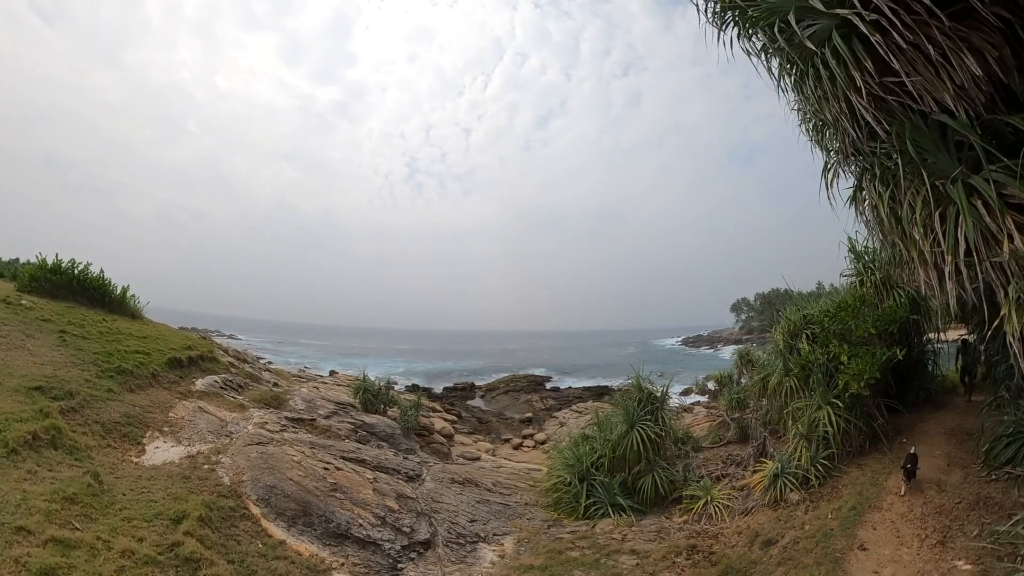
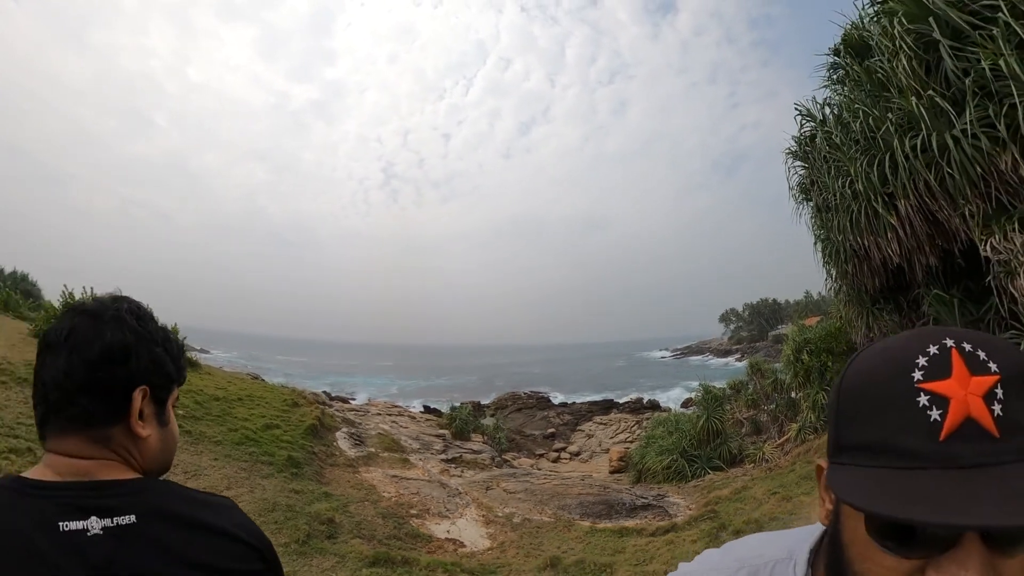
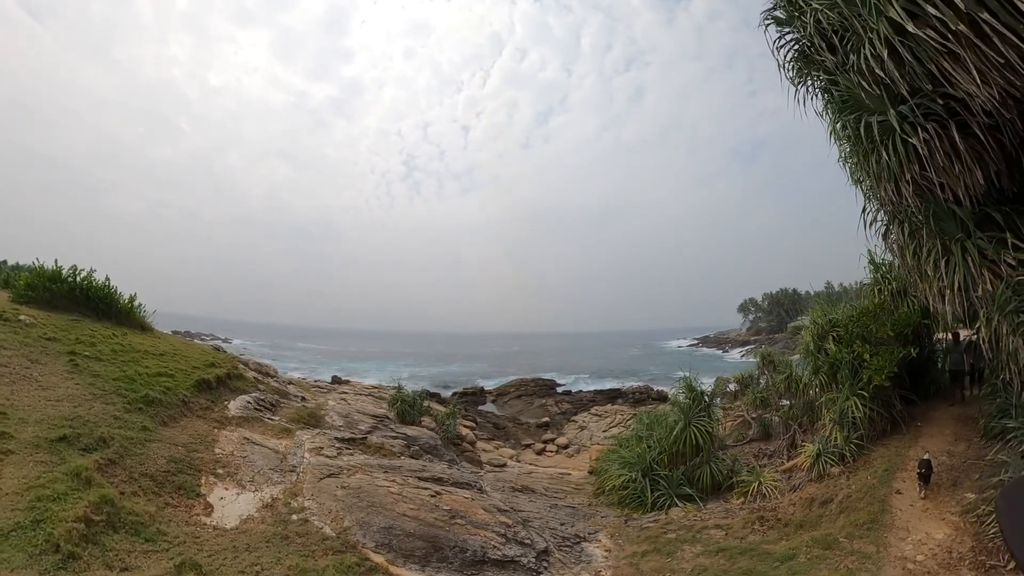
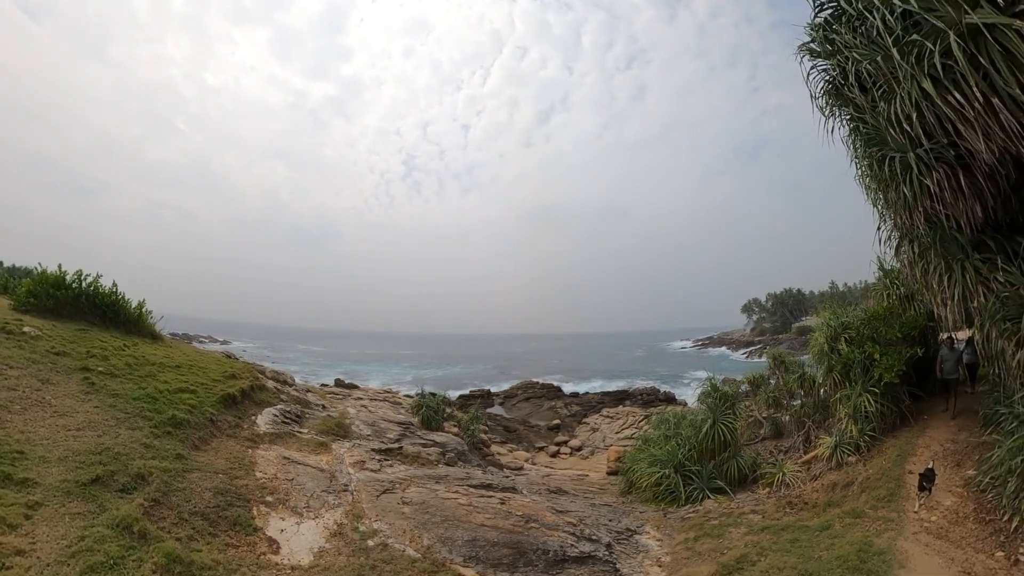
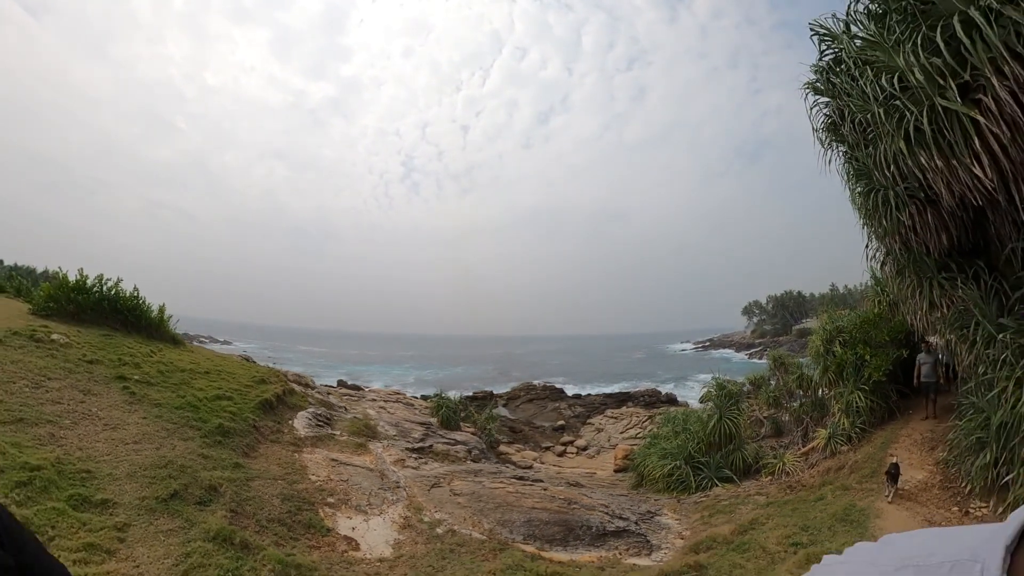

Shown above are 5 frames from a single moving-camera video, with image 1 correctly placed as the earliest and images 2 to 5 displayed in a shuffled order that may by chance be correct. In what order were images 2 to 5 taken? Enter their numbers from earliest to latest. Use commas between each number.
3, 4, 5, 2
